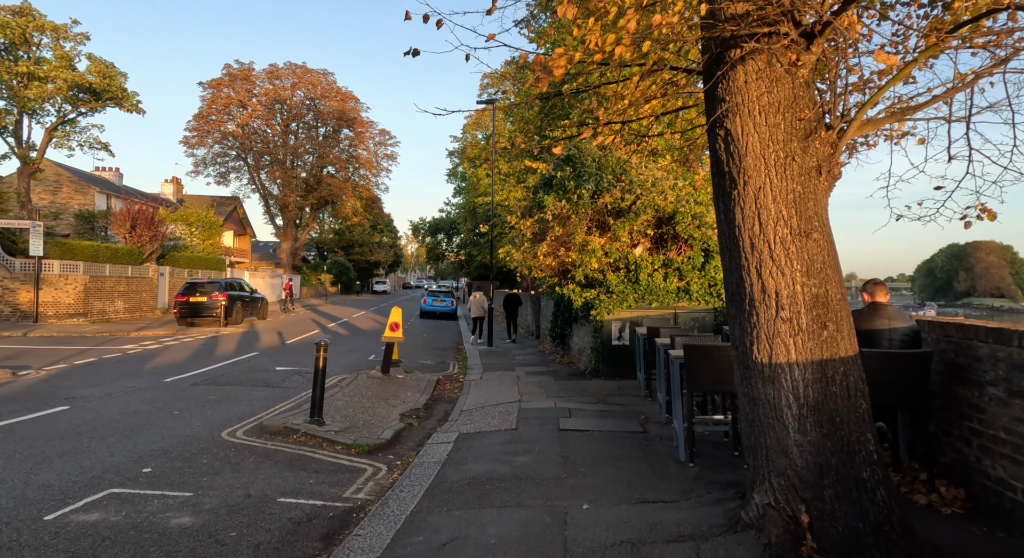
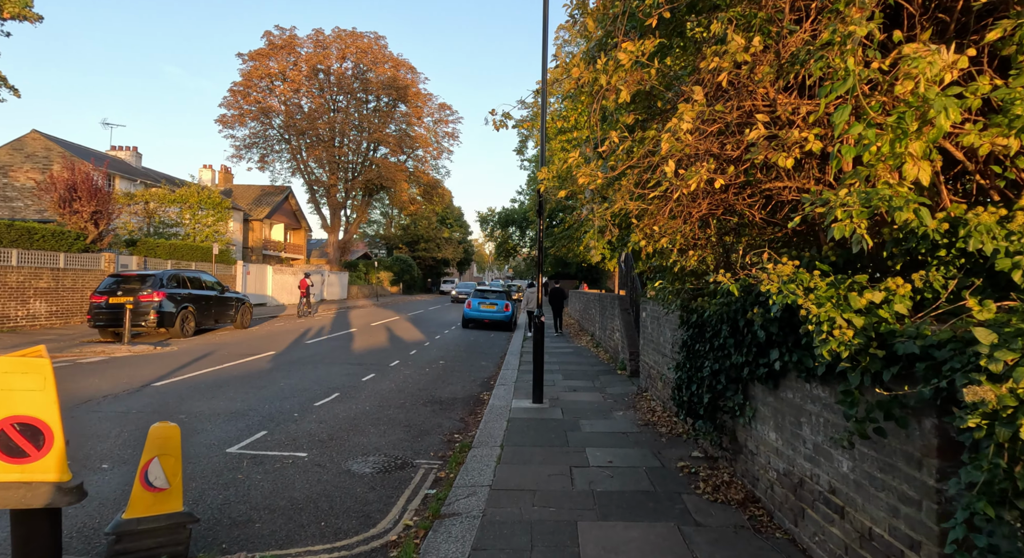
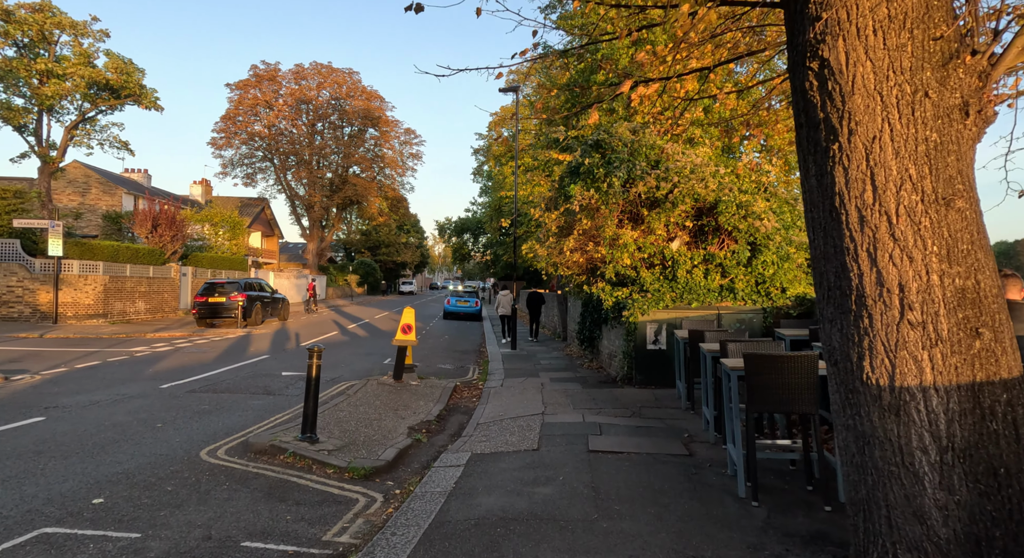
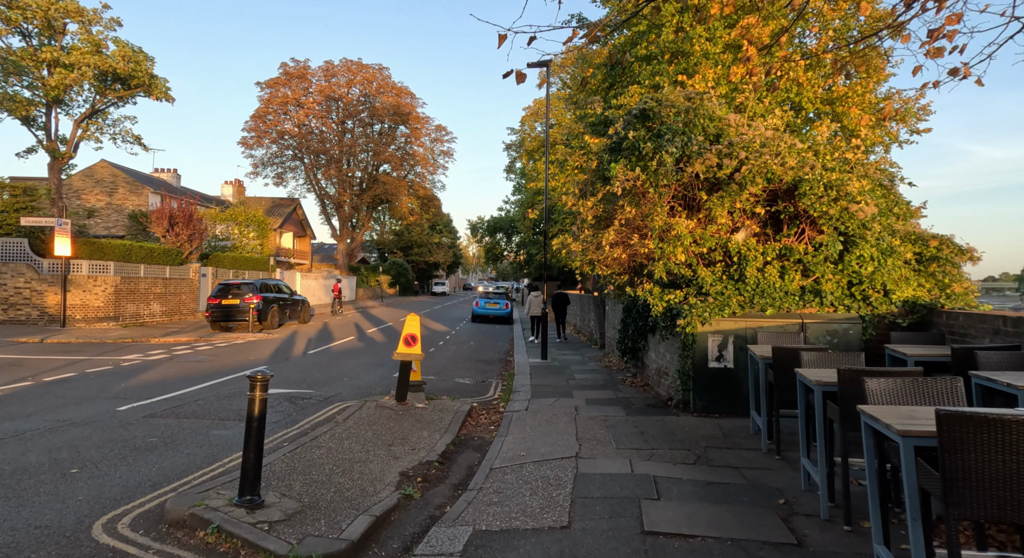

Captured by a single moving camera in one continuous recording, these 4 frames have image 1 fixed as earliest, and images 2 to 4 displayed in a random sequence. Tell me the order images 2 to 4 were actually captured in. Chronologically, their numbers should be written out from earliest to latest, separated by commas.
3, 4, 2
